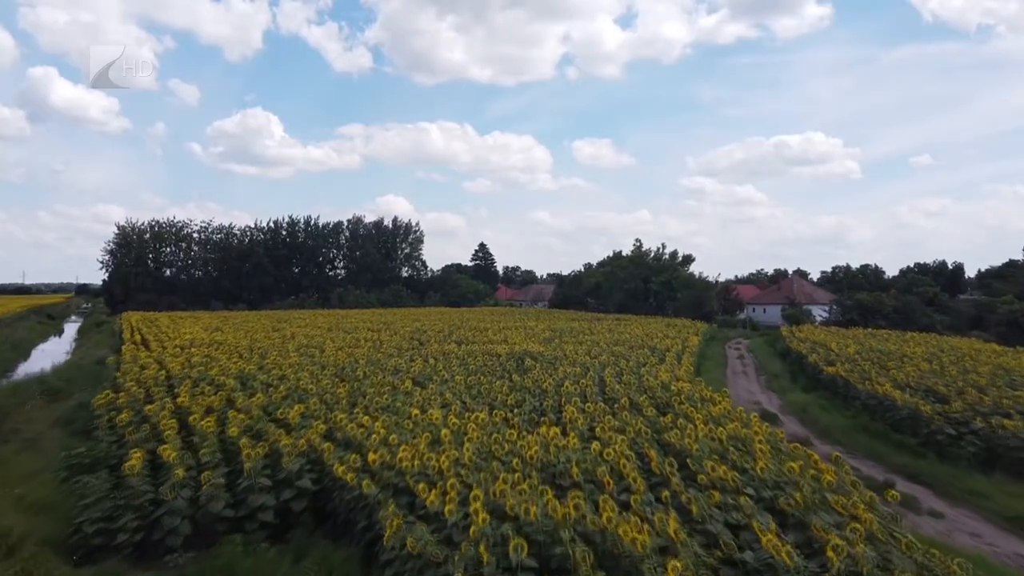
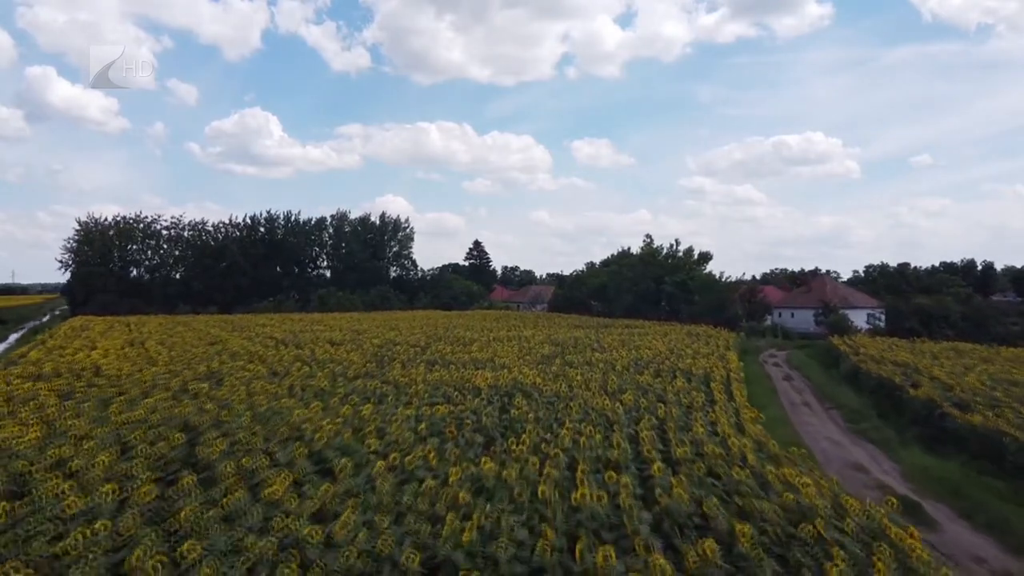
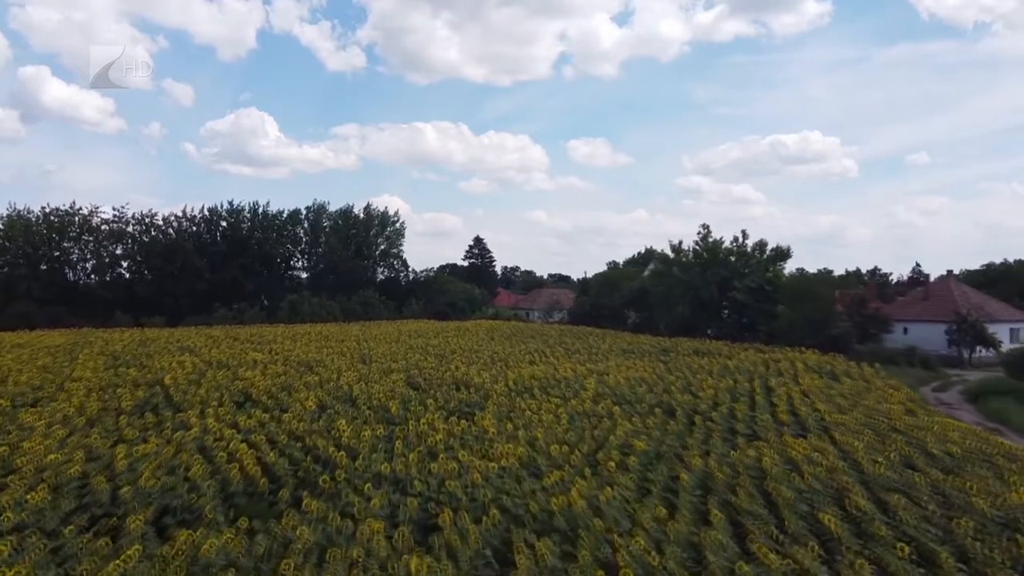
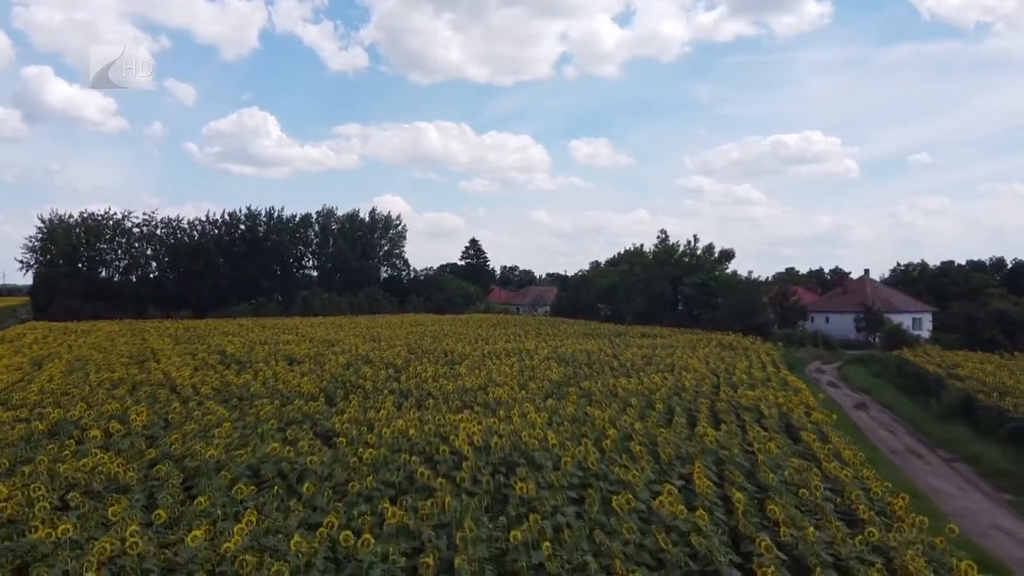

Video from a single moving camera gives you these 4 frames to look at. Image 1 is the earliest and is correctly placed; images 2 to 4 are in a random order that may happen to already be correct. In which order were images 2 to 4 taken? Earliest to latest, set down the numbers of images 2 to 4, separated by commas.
2, 4, 3
